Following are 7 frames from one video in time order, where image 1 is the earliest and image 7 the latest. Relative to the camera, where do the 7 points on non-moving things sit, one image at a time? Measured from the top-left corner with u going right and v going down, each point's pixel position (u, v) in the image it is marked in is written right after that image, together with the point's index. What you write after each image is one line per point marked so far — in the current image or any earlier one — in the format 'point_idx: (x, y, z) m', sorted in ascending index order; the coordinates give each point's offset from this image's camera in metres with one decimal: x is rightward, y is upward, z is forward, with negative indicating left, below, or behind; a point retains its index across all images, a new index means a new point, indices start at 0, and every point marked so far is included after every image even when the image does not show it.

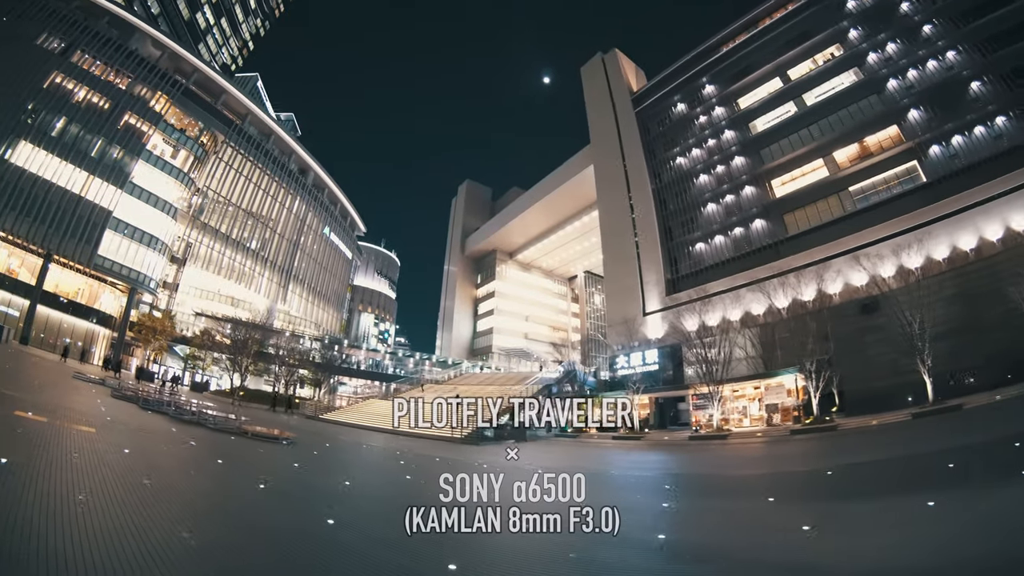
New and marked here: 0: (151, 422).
0: (-5.0, -2.0, +11.8) m
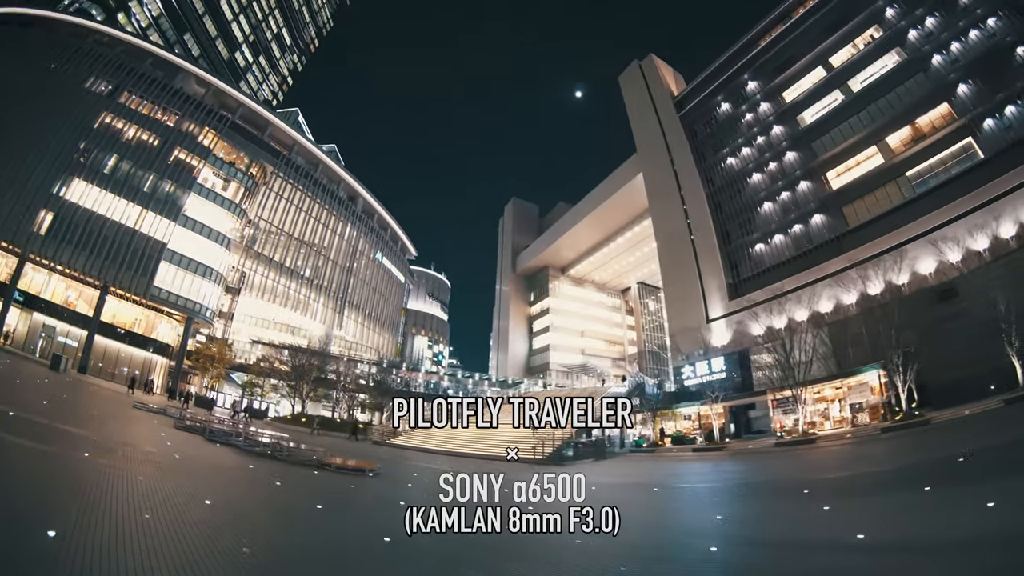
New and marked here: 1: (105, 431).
0: (-4.0, -2.4, +11.4) m
1: (-4.6, -1.7, +9.2) m
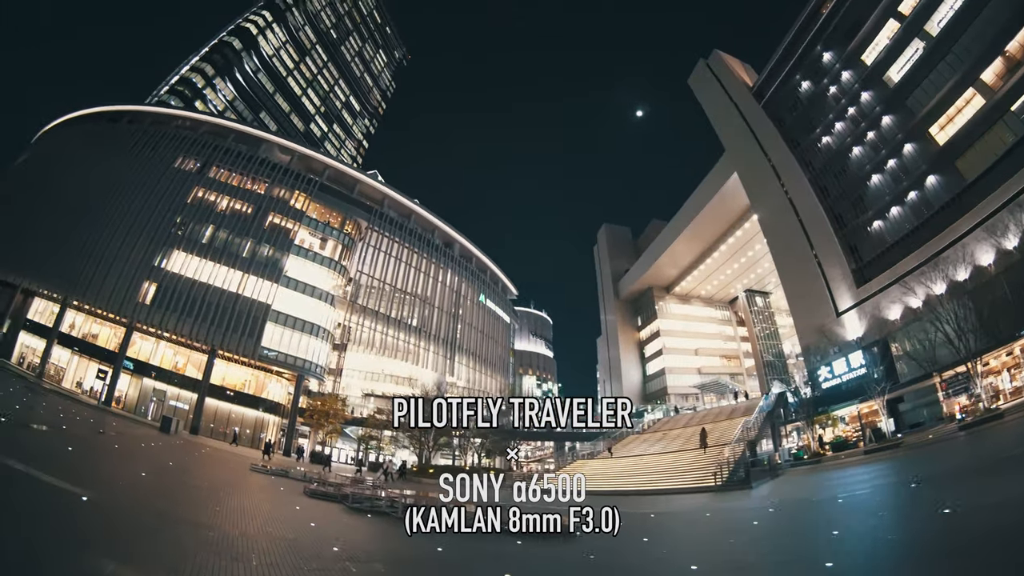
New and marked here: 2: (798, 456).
0: (-2.0, -2.9, +10.5) m
1: (-2.9, -2.2, +8.4) m
2: (+6.3, -3.6, +18.0) m
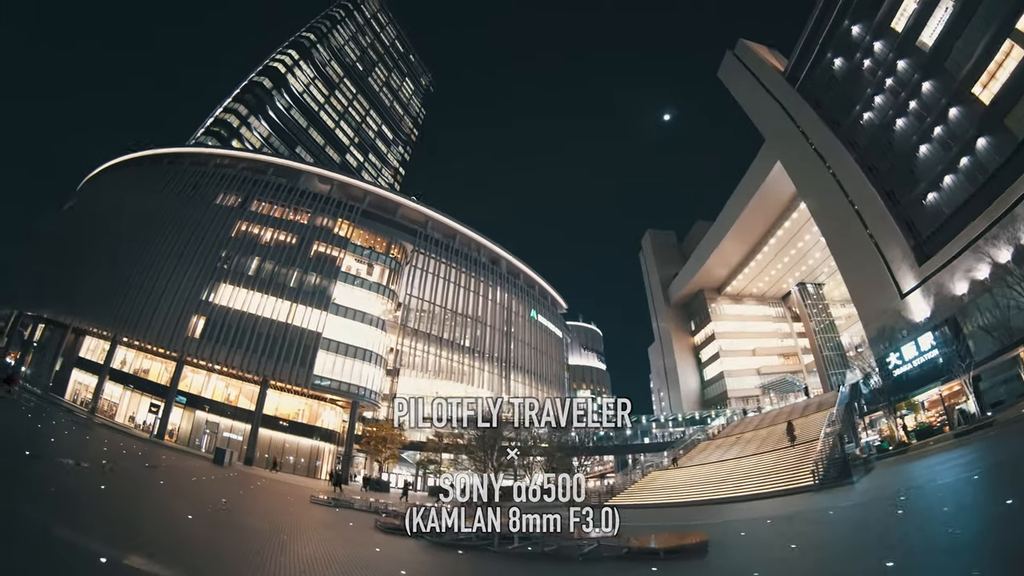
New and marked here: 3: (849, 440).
0: (-1.1, -3.1, +10.0) m
1: (-2.2, -2.5, +8.0) m
2: (+7.6, -3.3, +17.1) m
3: (+6.7, -3.2, +17.0) m
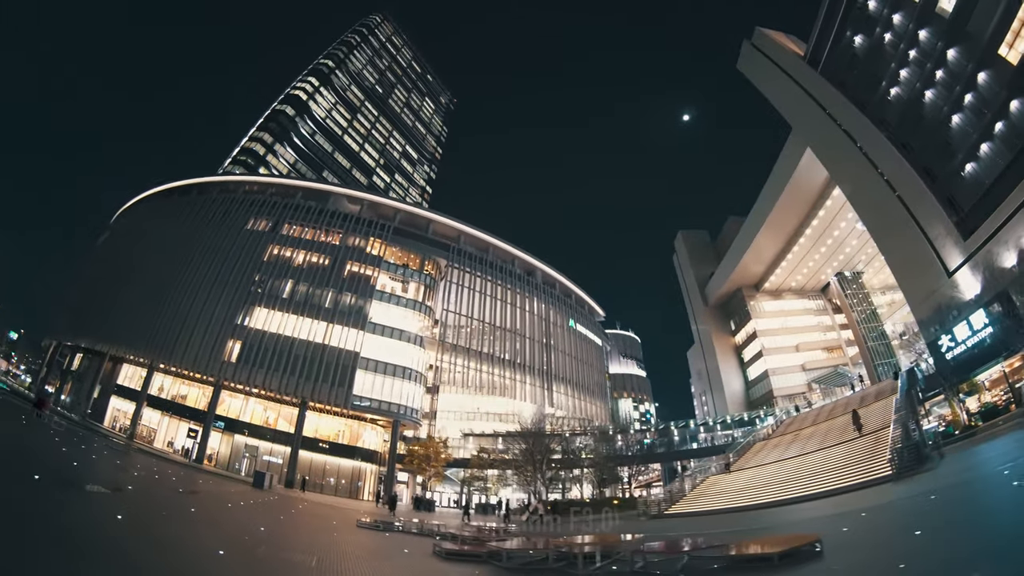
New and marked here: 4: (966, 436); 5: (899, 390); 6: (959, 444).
0: (-0.4, -3.2, +9.6) m
1: (-1.6, -2.6, +7.6) m
2: (+8.5, -3.0, +16.3) m
3: (+7.6, -2.9, +16.3) m
4: (+8.3, -2.8, +15.2) m
5: (+8.7, -2.4, +18.8) m
6: (+7.7, -2.9, +14.5) m
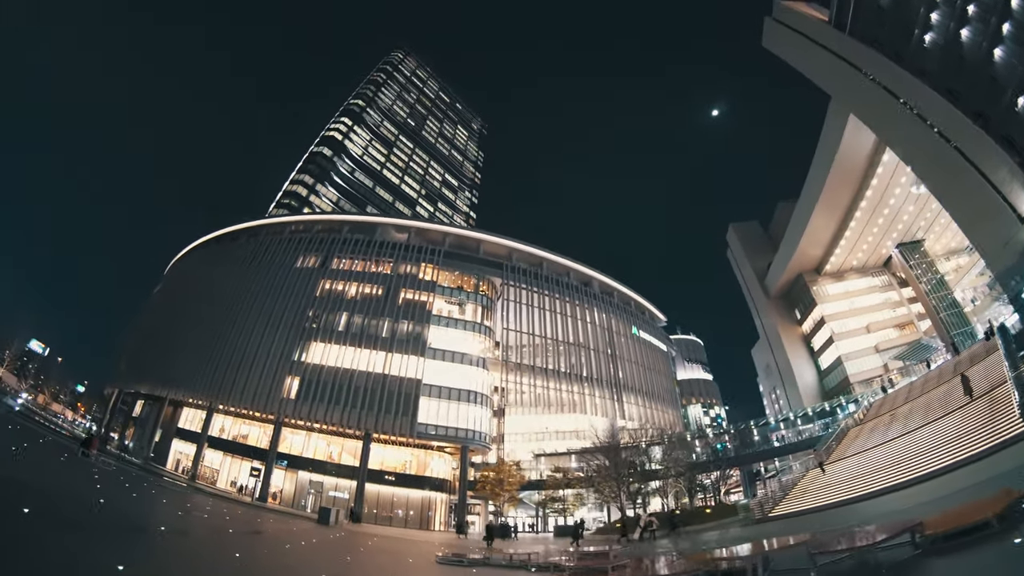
0: (+0.6, -3.3, +9.0) m
1: (-0.8, -2.8, +7.1) m
2: (+9.8, -2.3, +15.2) m
3: (+9.0, -2.3, +15.2) m
4: (+9.5, -2.0, +14.0) m
5: (+10.1, -1.7, +17.7) m
6: (+8.9, -2.2, +13.4) m
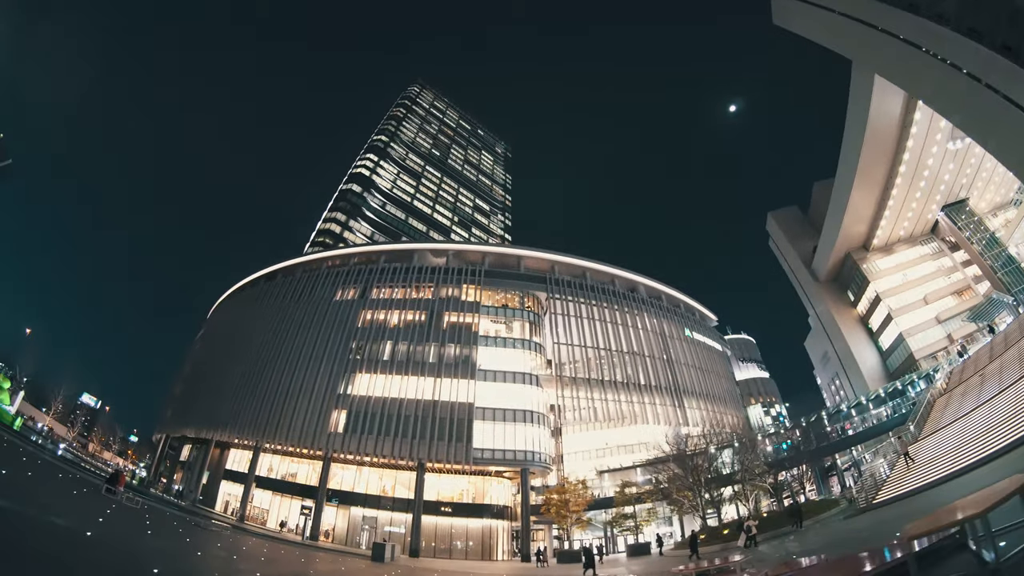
0: (+1.4, -3.3, +8.3) m
1: (-0.1, -2.8, +6.5) m
2: (+10.8, -1.4, +14.1) m
3: (+9.9, -1.6, +14.1) m
4: (+10.4, -1.2, +13.0) m
5: (+11.1, -0.9, +16.6) m
6: (+9.7, -1.4, +12.3) m
